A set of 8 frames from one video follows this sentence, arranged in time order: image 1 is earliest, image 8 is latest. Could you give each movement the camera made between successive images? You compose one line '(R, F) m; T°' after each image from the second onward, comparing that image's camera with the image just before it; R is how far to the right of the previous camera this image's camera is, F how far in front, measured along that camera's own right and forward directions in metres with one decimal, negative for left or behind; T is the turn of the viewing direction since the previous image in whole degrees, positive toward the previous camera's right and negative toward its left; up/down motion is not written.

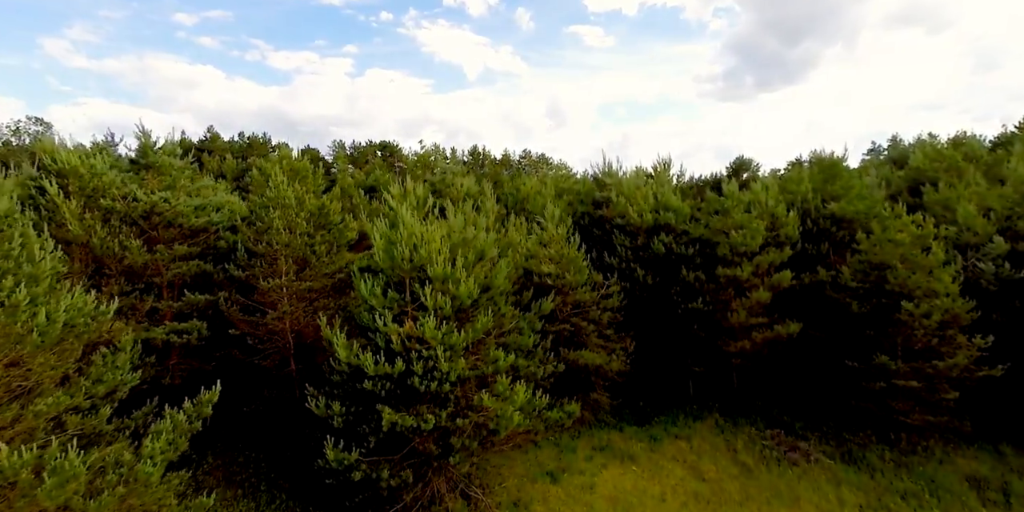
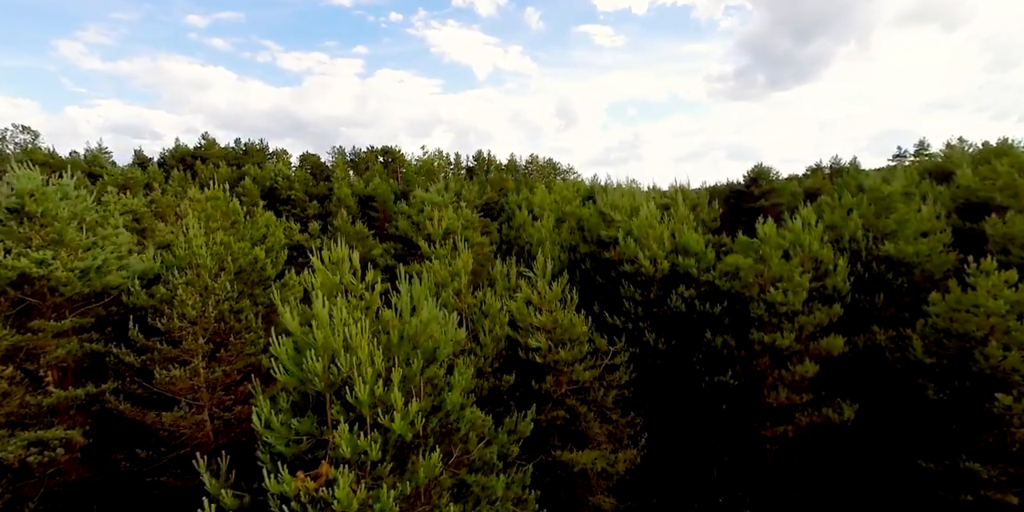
(+0.9, +4.8) m; -1°
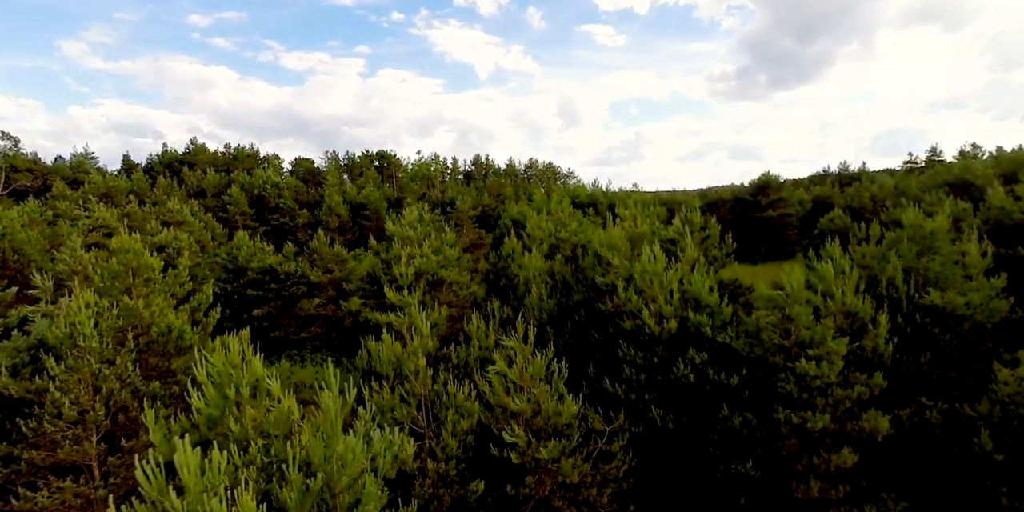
(+0.7, +3.5) m; 0°
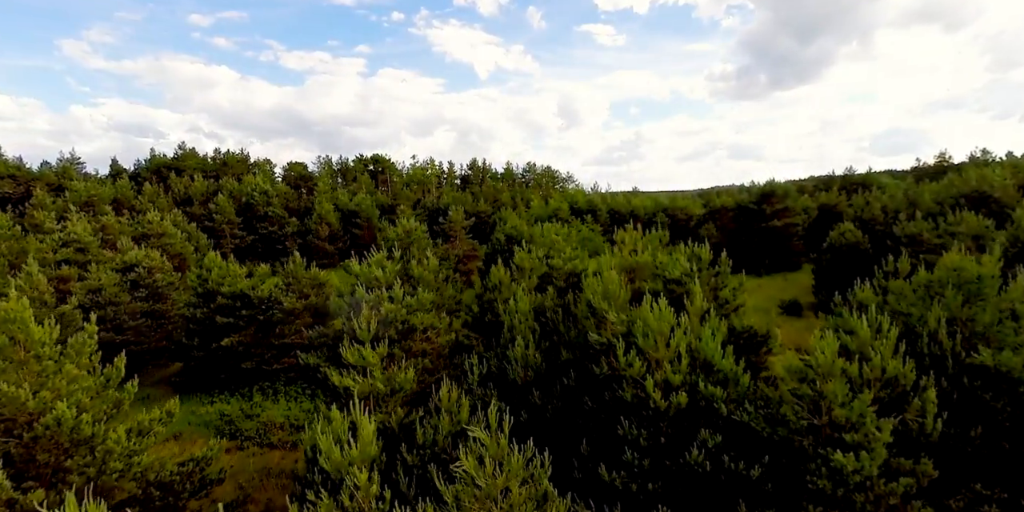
(+0.6, +3.0) m; 0°
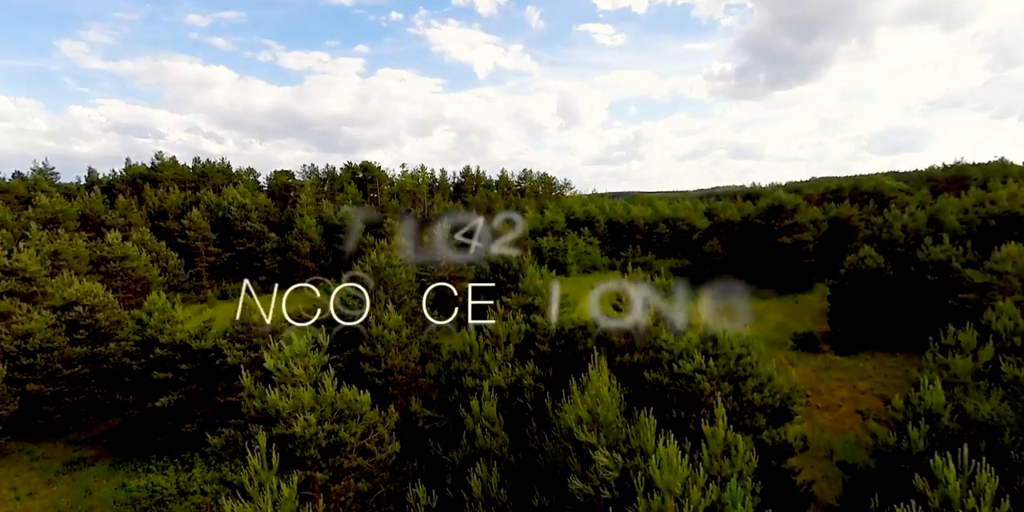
(+1.0, +4.8) m; 0°
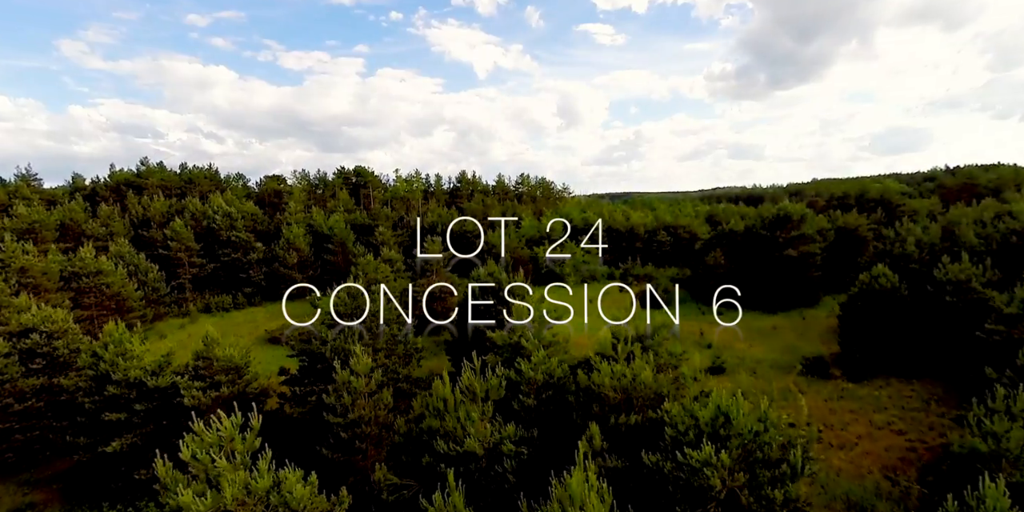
(+0.6, +2.9) m; 0°
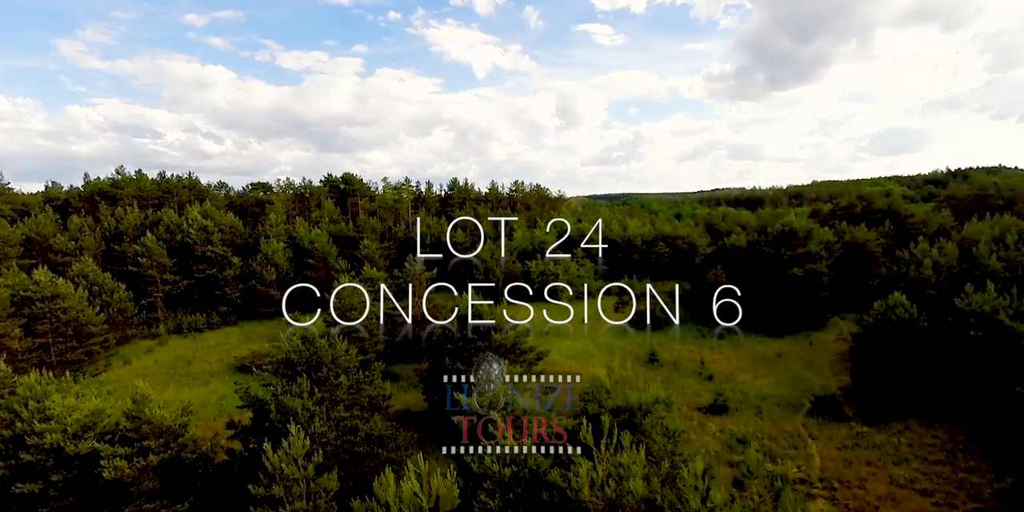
(+1.0, +3.9) m; 0°
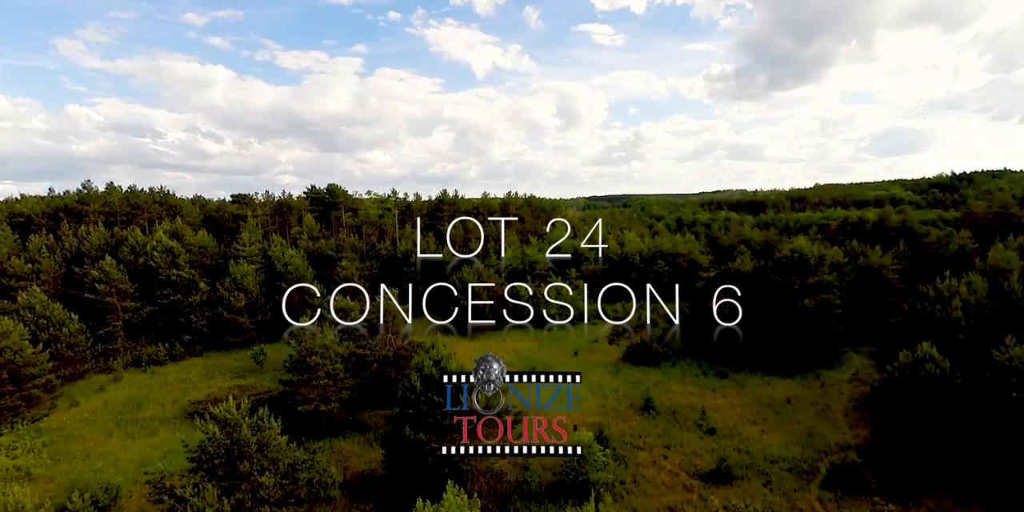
(+1.4, +5.2) m; 0°
